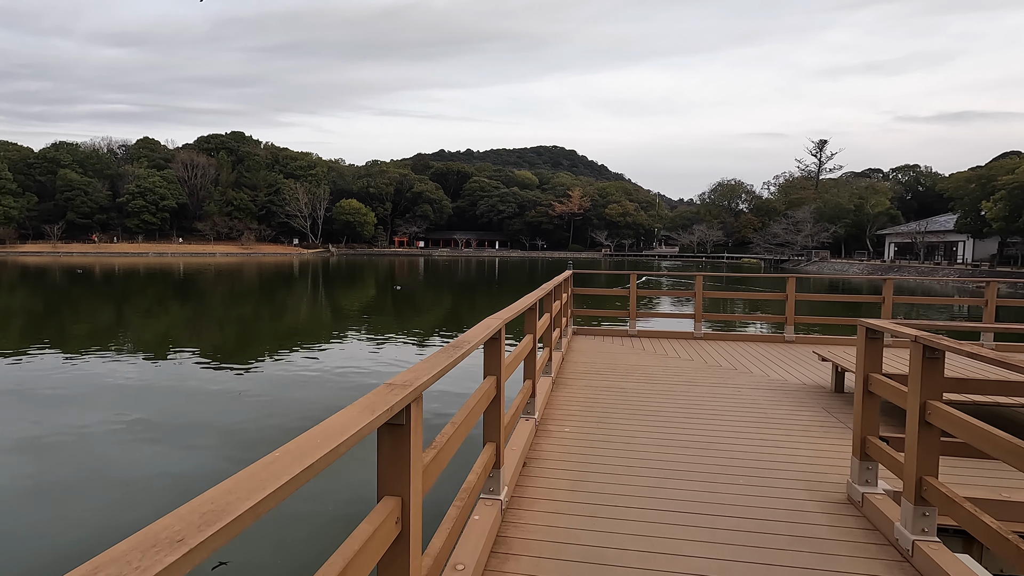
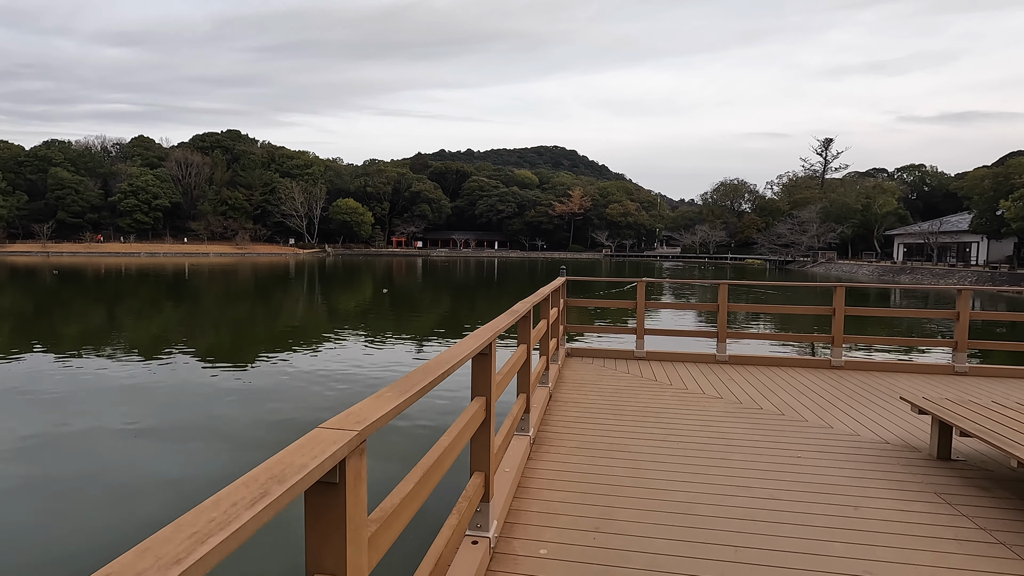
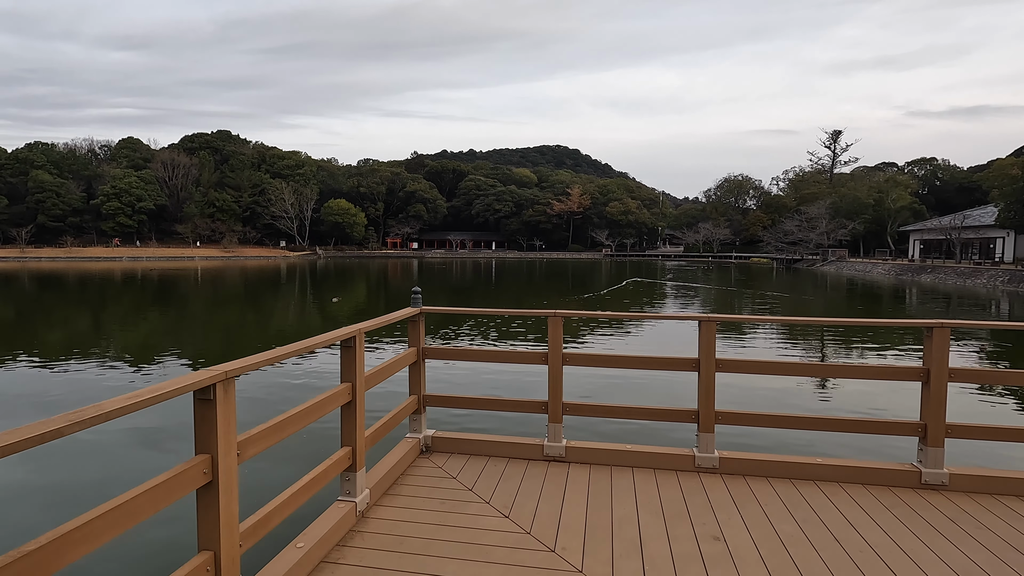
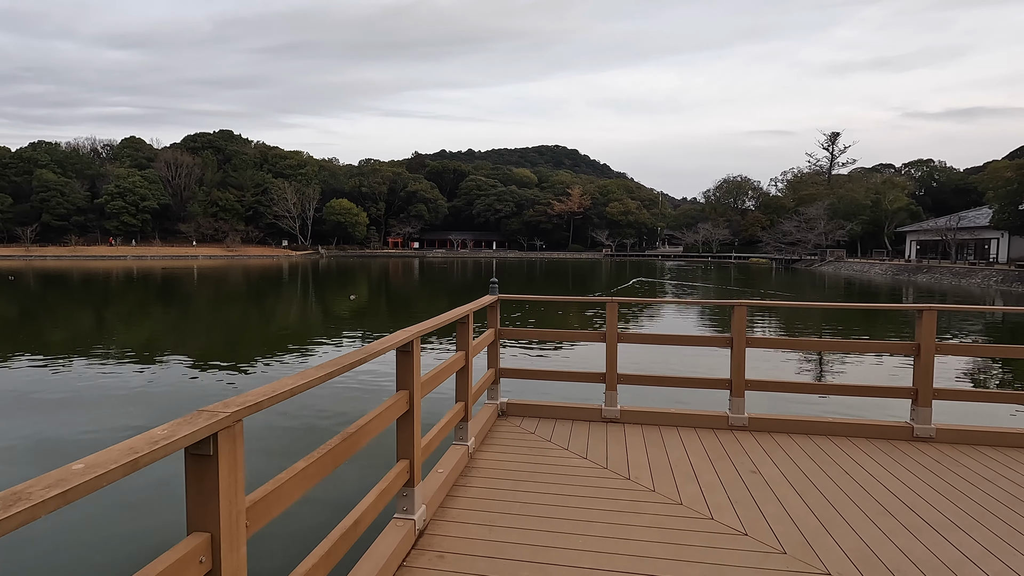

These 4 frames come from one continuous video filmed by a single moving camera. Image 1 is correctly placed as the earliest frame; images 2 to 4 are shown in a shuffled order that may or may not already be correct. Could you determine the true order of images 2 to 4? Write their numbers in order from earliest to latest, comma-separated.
2, 4, 3
